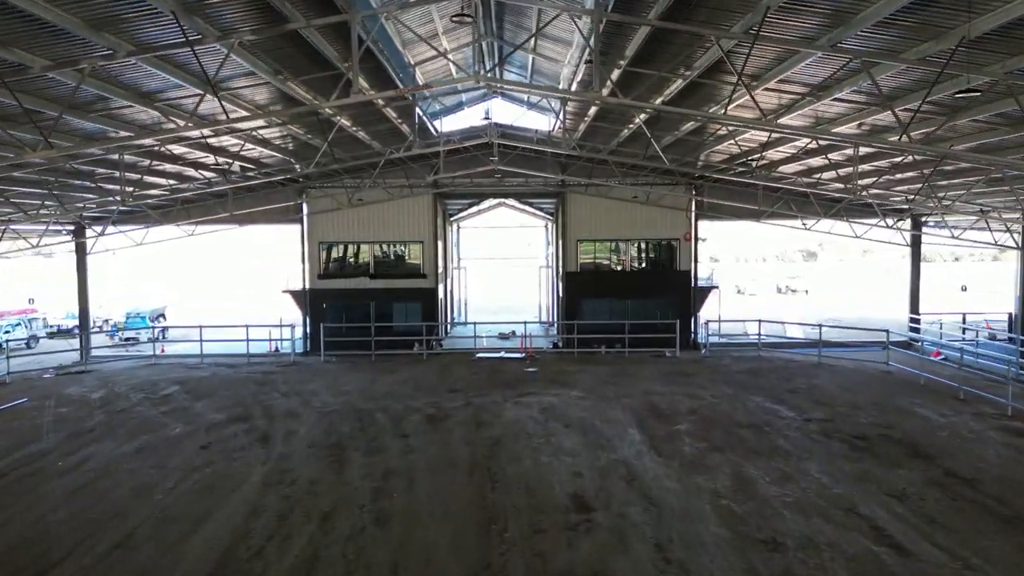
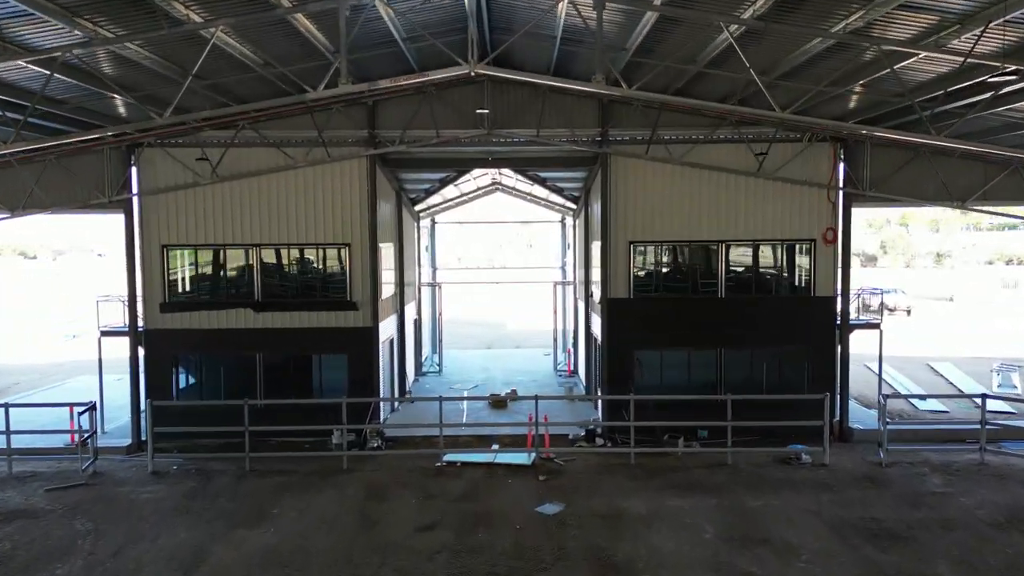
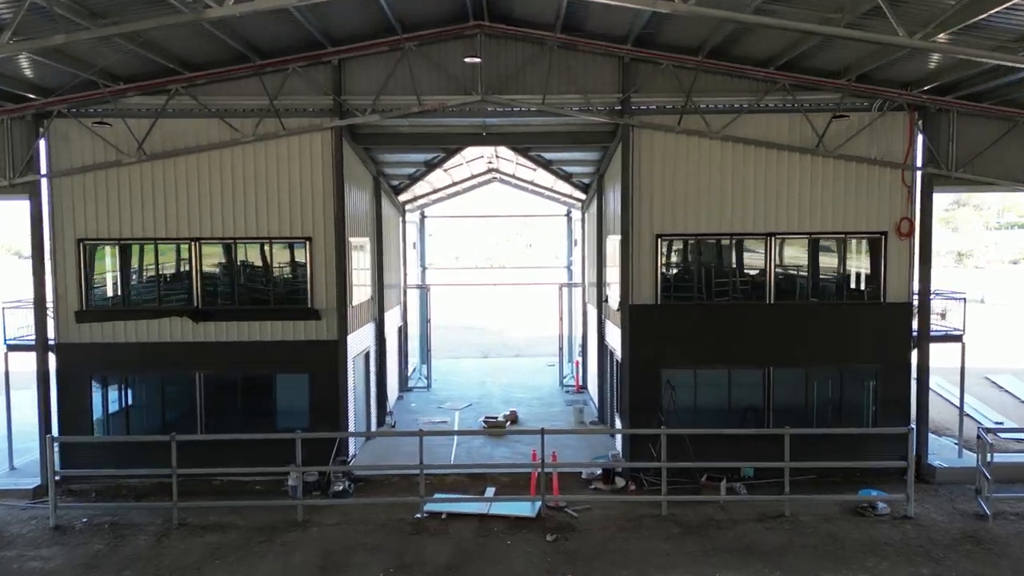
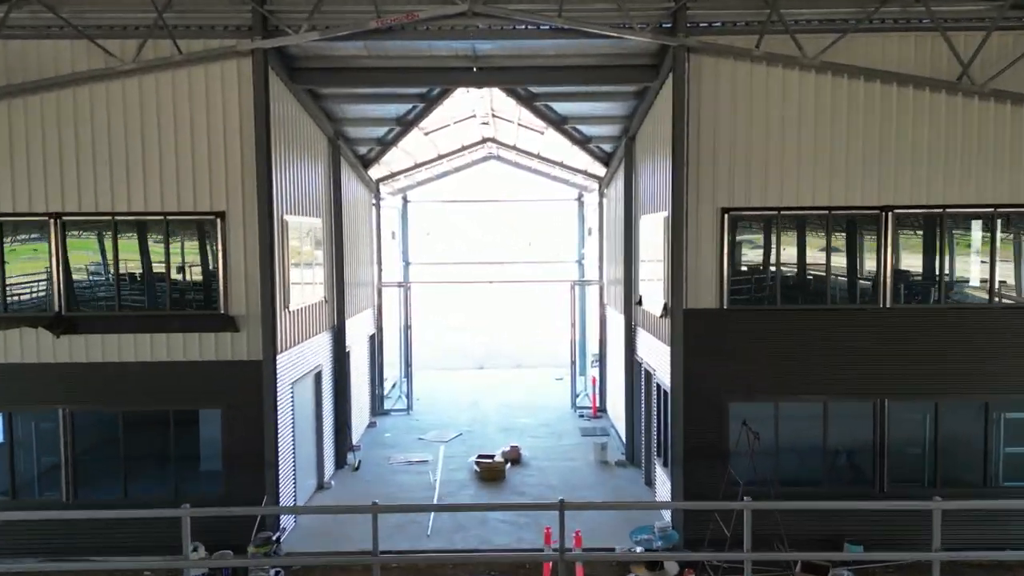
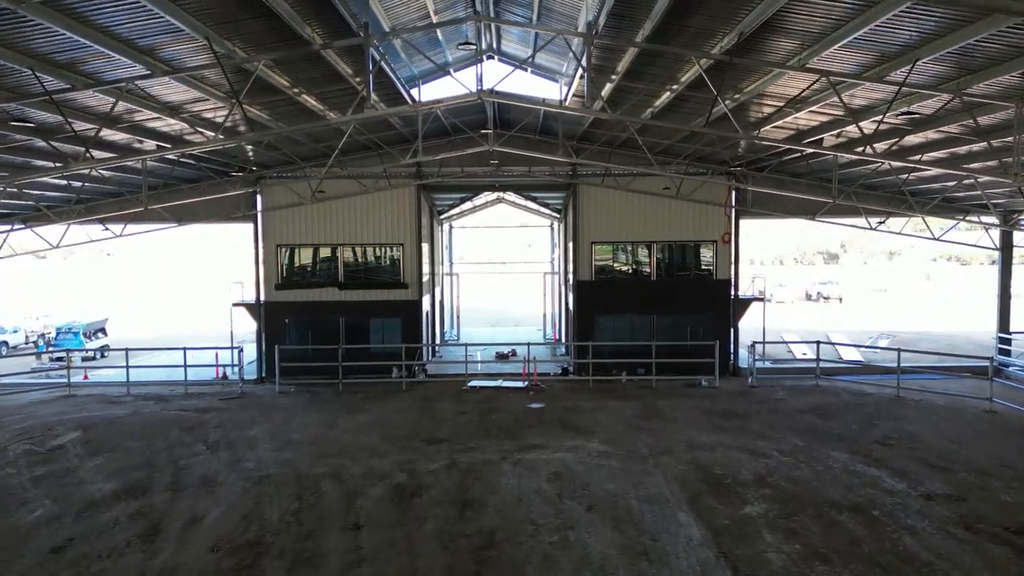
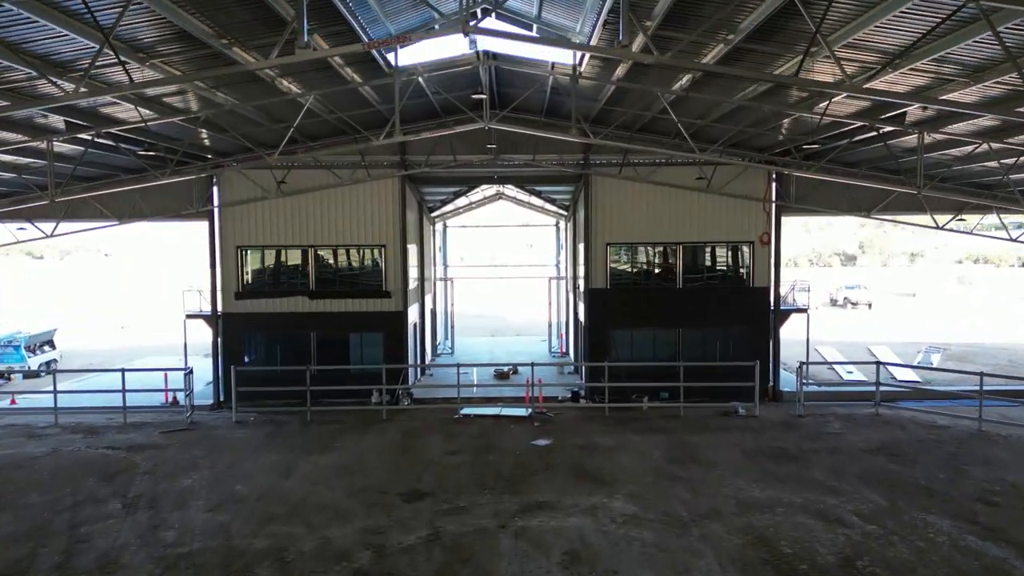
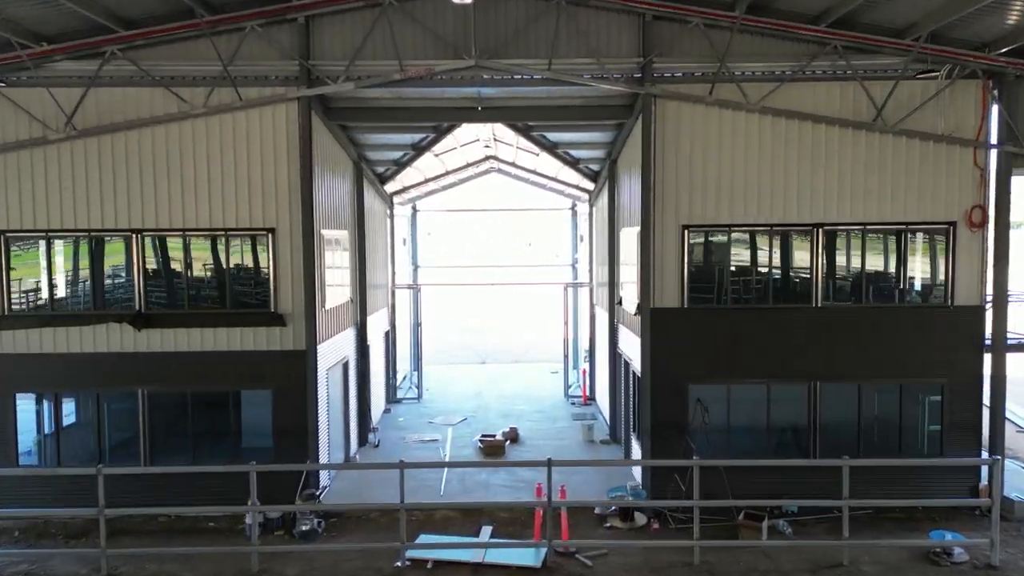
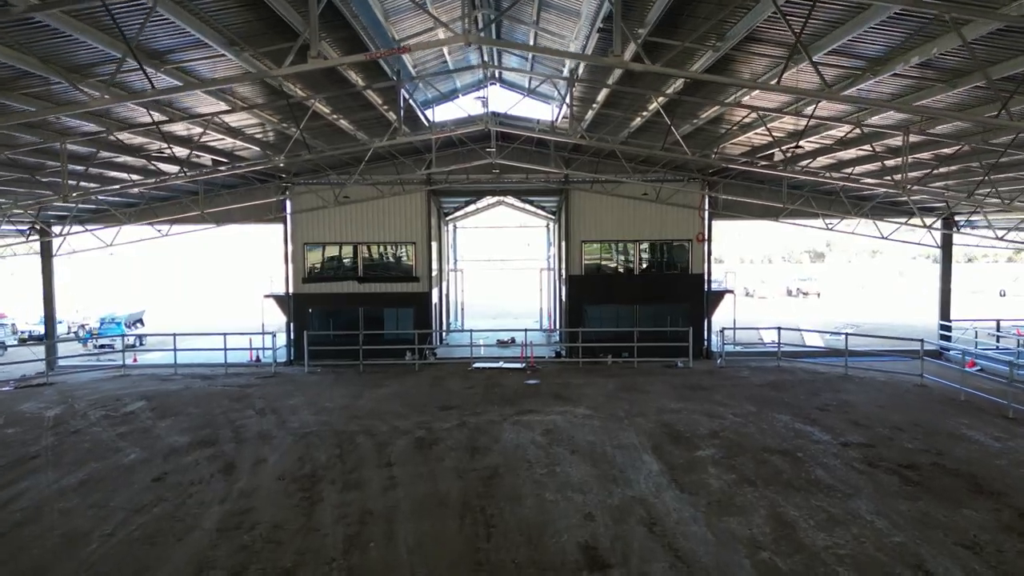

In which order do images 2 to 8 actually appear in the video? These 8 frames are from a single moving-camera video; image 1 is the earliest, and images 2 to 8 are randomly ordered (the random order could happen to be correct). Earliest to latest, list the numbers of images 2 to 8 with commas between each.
8, 5, 6, 2, 3, 7, 4
